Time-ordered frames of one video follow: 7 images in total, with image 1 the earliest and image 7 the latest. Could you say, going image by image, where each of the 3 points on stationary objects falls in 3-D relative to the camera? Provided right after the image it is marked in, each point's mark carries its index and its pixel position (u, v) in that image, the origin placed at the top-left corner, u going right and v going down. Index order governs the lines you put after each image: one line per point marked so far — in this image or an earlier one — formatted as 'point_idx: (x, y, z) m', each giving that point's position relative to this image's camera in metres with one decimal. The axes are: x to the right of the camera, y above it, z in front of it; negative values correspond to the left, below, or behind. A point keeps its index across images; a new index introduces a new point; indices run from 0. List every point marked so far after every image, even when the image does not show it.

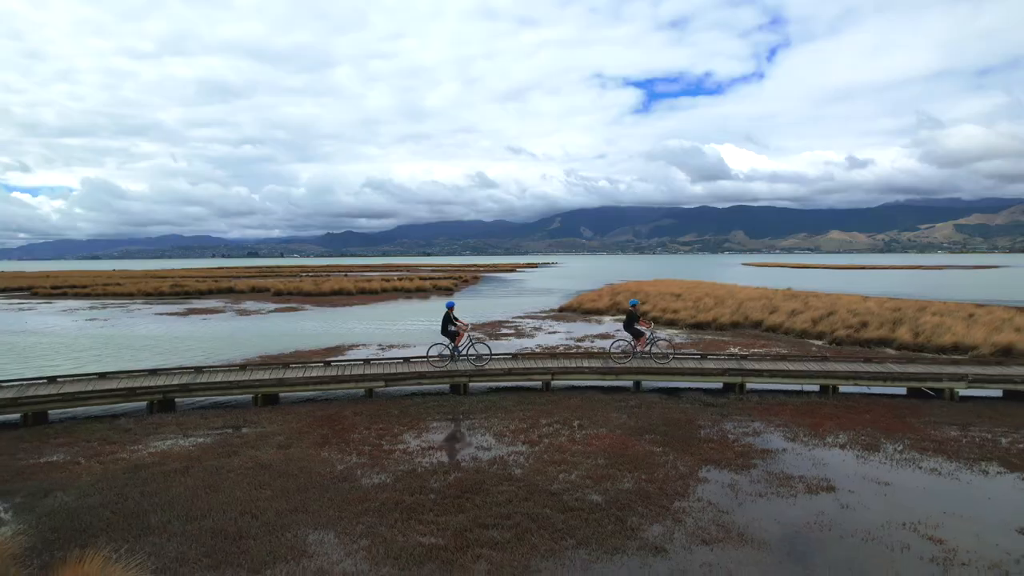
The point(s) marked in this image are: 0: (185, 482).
0: (-2.5, -1.5, +6.9) m
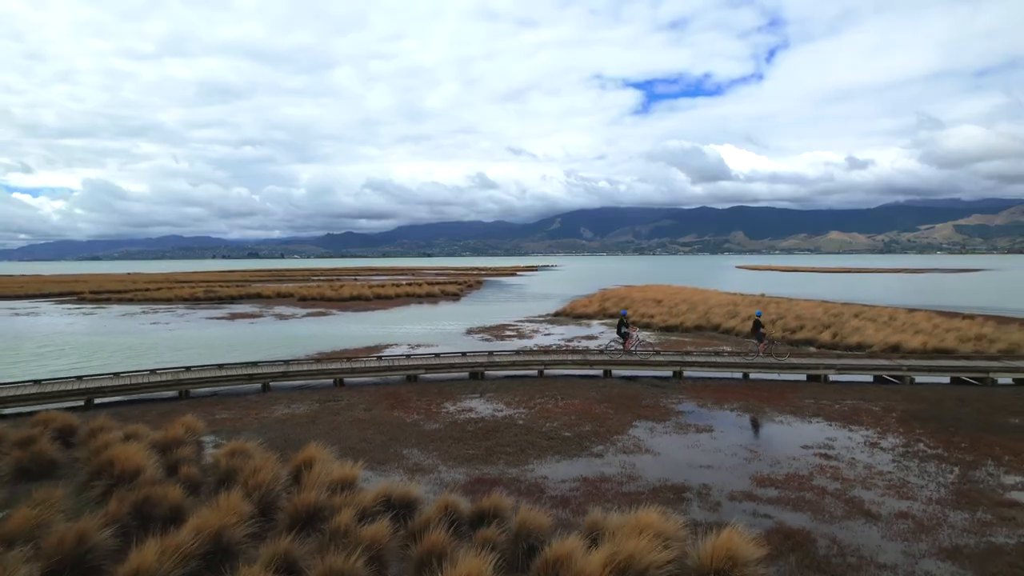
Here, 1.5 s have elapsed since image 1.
0: (-2.5, -1.7, +11.2) m
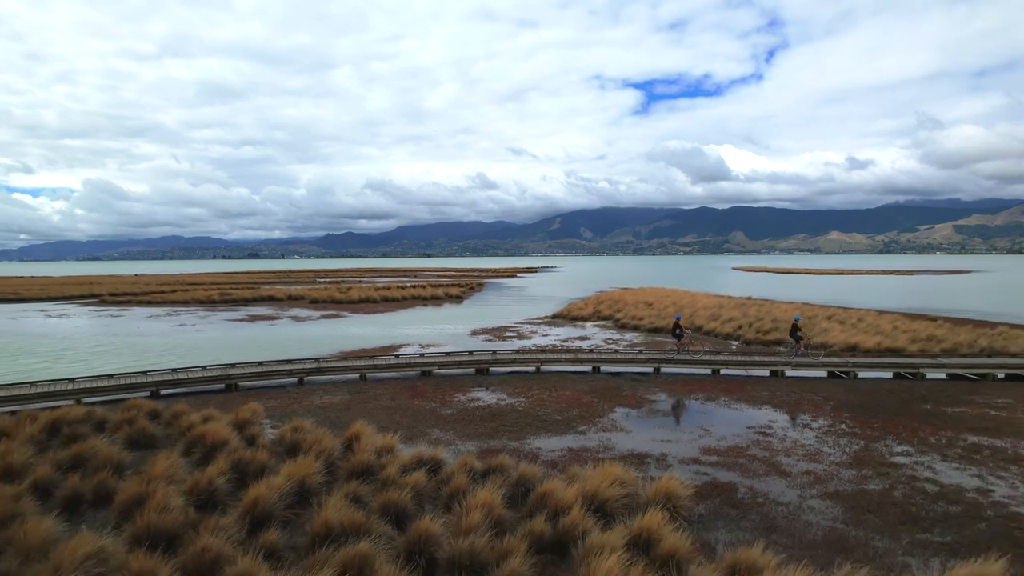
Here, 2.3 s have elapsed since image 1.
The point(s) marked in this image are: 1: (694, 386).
0: (-2.5, -1.9, +13.6) m
1: (+3.4, -1.8, +16.1) m
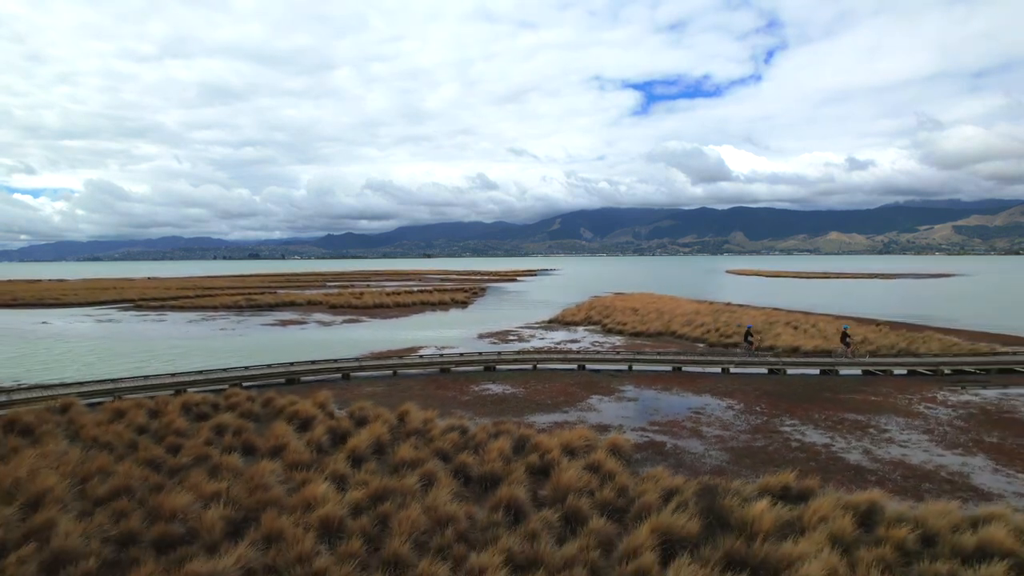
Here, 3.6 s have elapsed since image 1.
0: (-2.4, -2.2, +18.0) m
1: (+3.4, -2.2, +20.6) m
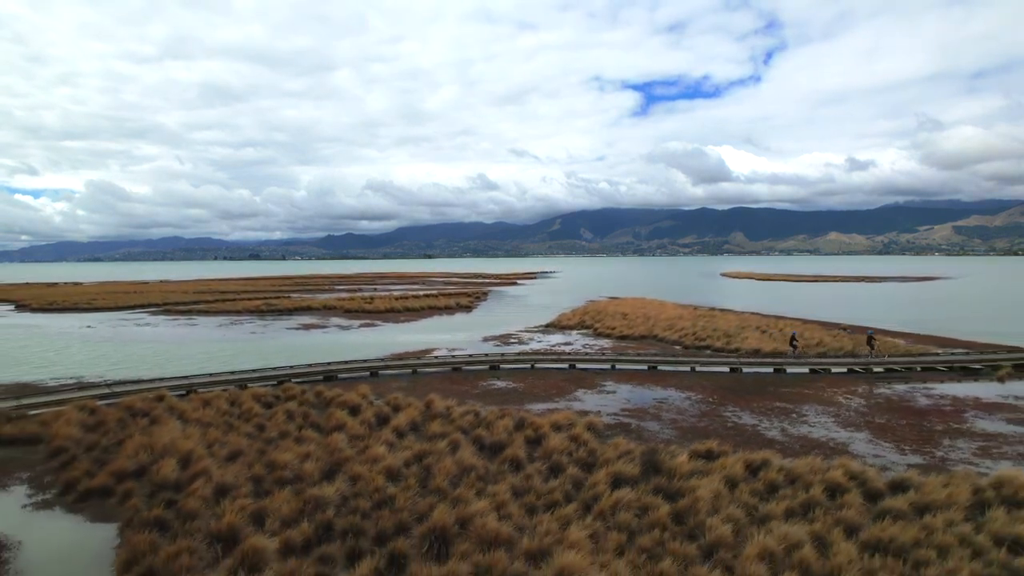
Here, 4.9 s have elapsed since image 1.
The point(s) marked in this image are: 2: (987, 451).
0: (-2.4, -2.6, +22.1) m
1: (+3.5, -2.5, +24.7) m
2: (+8.0, -2.7, +14.4) m
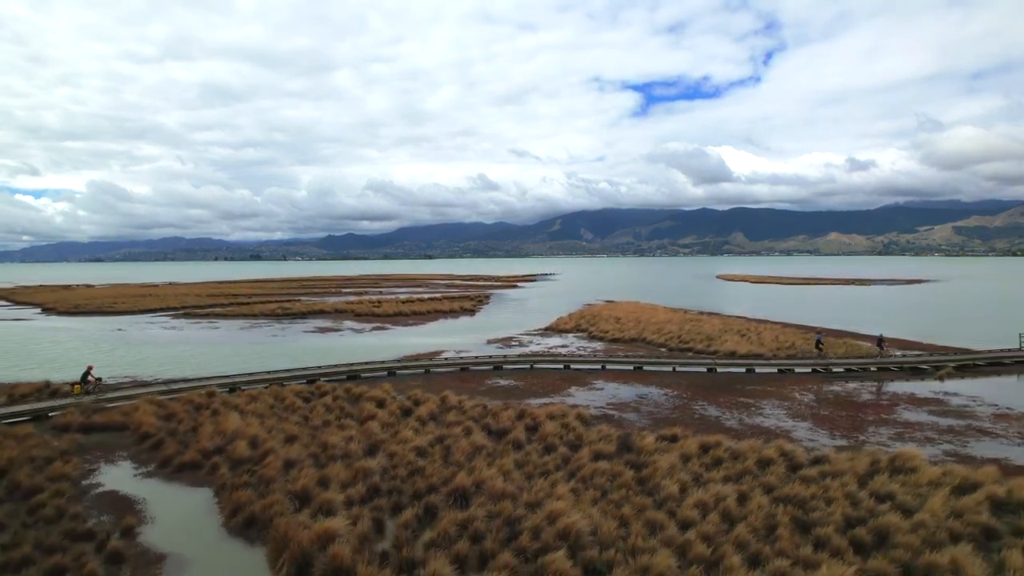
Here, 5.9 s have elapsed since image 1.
0: (-2.3, -2.9, +25.5) m
1: (+3.5, -2.9, +28.0) m
2: (+8.0, -3.1, +17.8) m
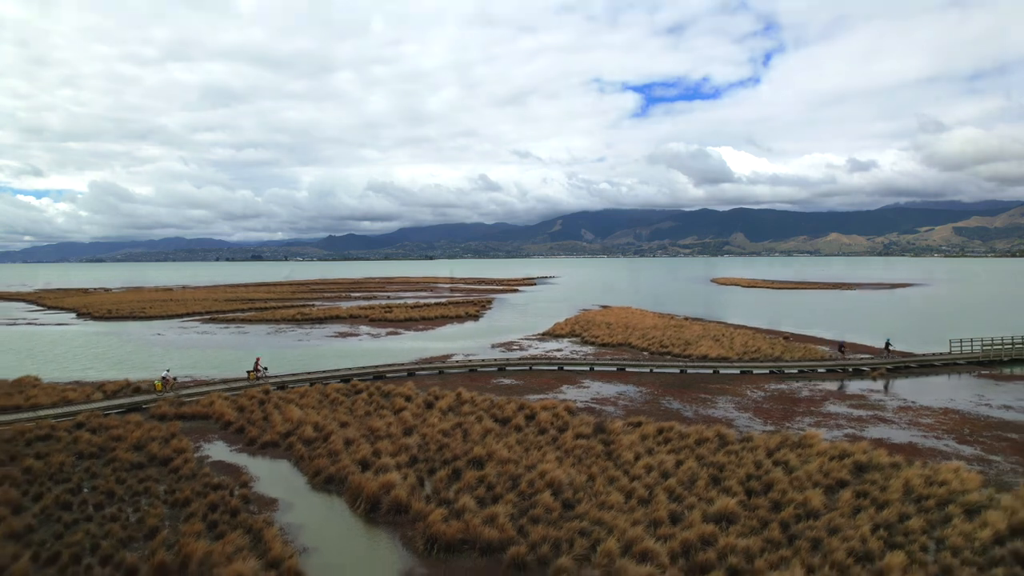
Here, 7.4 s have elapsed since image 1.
0: (-2.3, -3.4, +30.5) m
1: (+3.6, -3.4, +33.0) m
2: (+8.1, -3.6, +22.8) m
